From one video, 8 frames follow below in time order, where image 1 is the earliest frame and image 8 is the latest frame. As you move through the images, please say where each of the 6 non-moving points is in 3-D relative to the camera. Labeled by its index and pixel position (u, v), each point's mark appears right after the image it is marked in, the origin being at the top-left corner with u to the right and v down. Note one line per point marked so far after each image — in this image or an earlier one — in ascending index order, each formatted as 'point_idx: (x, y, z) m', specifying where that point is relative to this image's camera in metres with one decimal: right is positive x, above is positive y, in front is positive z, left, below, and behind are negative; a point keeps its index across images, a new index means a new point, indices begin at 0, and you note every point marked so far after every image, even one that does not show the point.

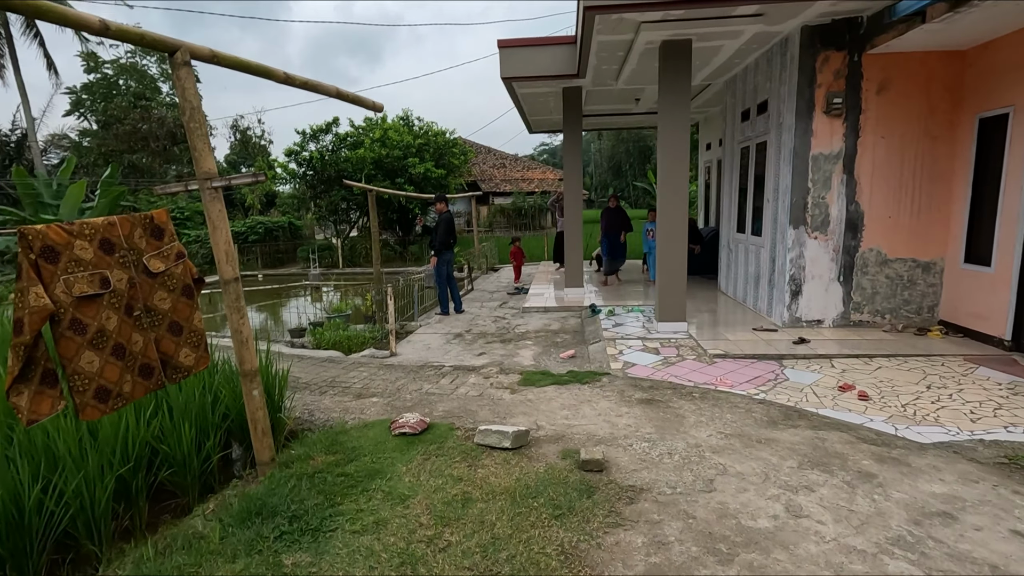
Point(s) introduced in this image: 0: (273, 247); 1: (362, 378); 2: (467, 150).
0: (-7.0, +1.2, +15.6) m
1: (-1.2, -0.7, +4.2) m
2: (-1.3, +4.1, +15.9) m
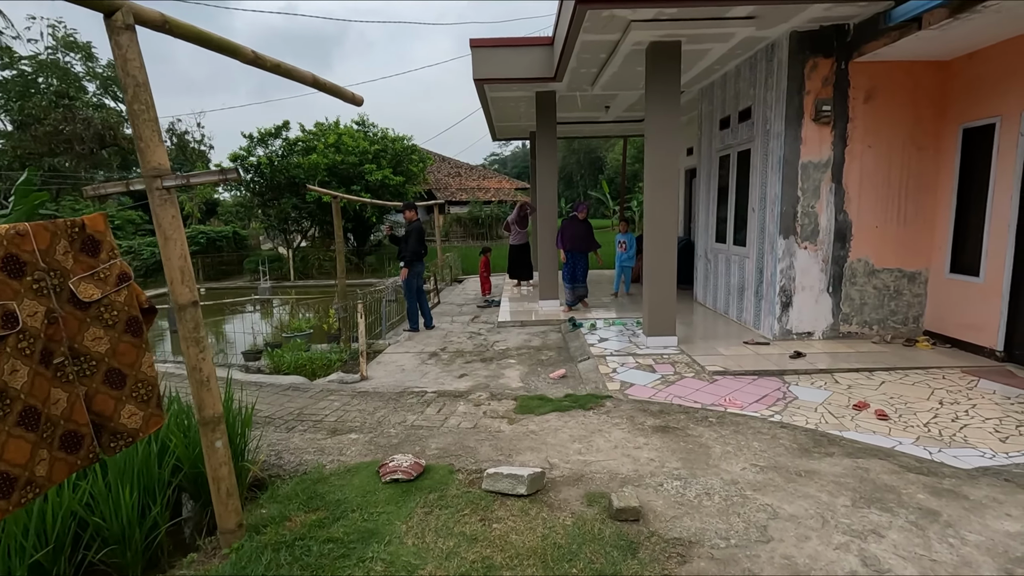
0: (-8.0, +0.8, +14.5) m
1: (-1.2, -0.8, +3.7) m
2: (-2.5, +3.8, +15.4) m
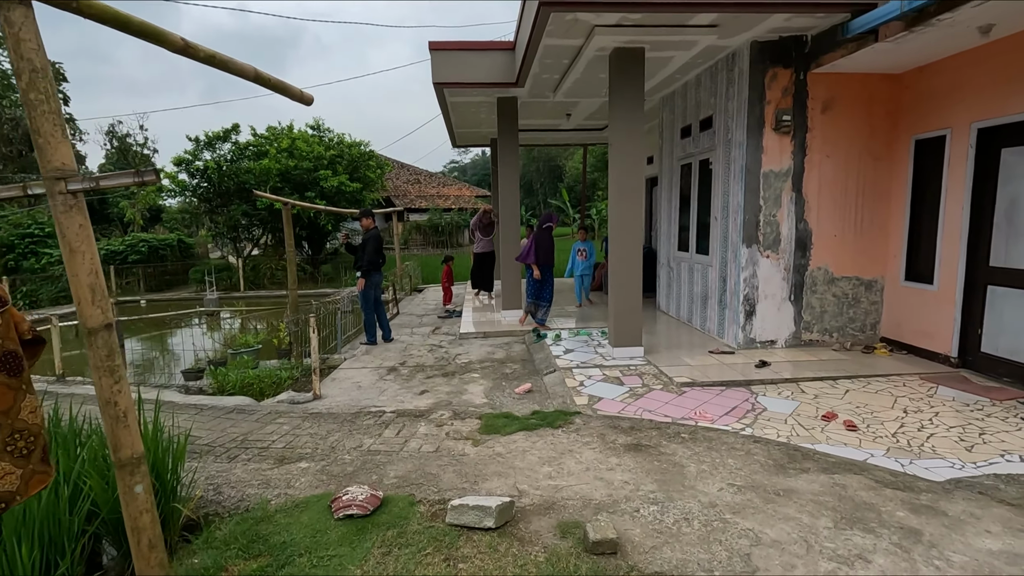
0: (-9.1, +0.5, +13.7) m
1: (-1.5, -0.9, +3.4) m
2: (-3.6, +3.5, +15.0) m
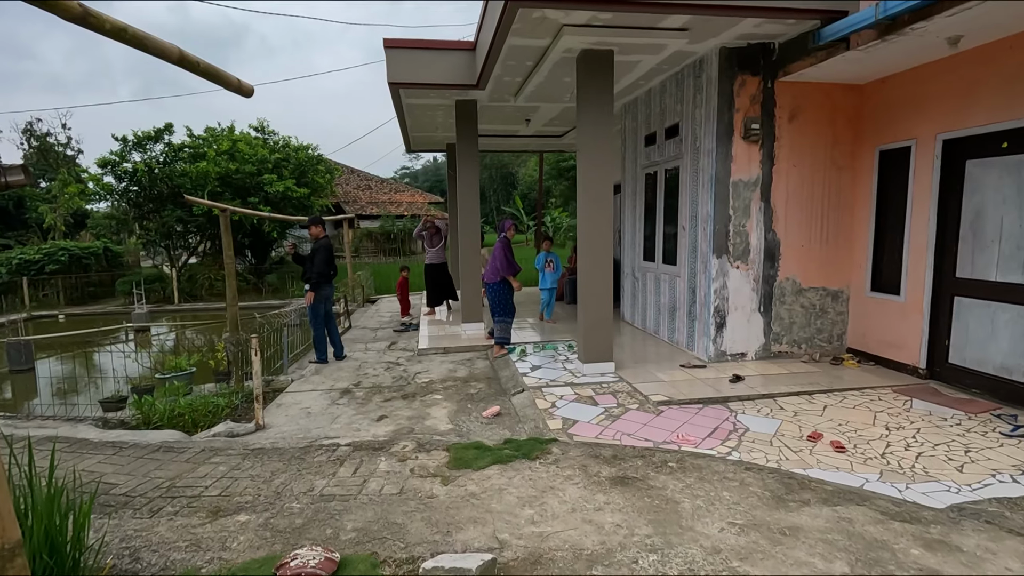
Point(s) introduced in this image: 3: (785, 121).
0: (-10.1, +0.2, +12.6) m
1: (-1.6, -1.0, +2.9) m
2: (-4.8, +3.2, +14.4) m
3: (+2.5, +1.5, +4.9) m
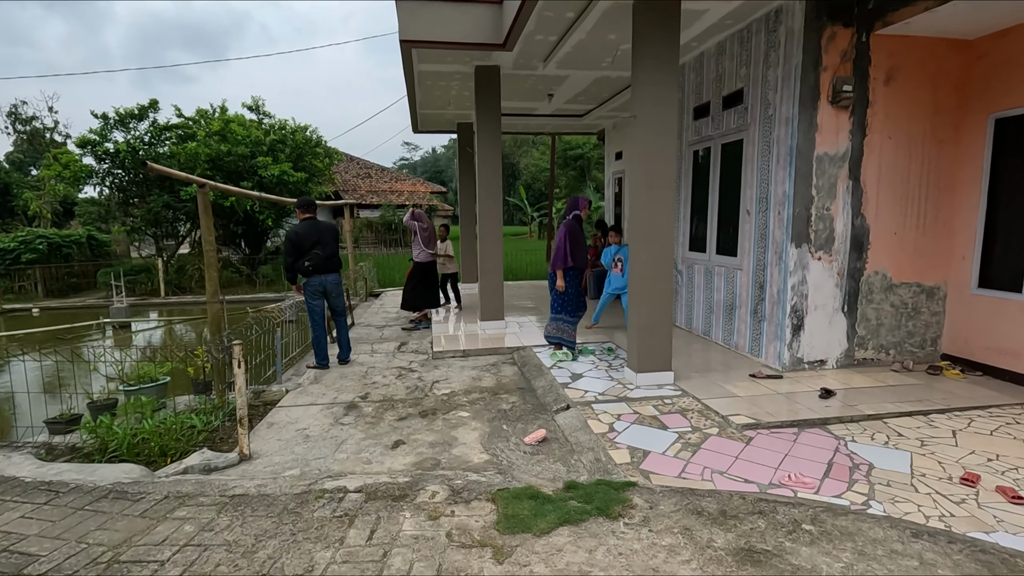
0: (-9.8, +0.4, +11.7) m
1: (-1.3, -1.0, +2.1) m
2: (-4.5, +3.4, +13.5) m
3: (+2.8, +1.6, +4.1) m
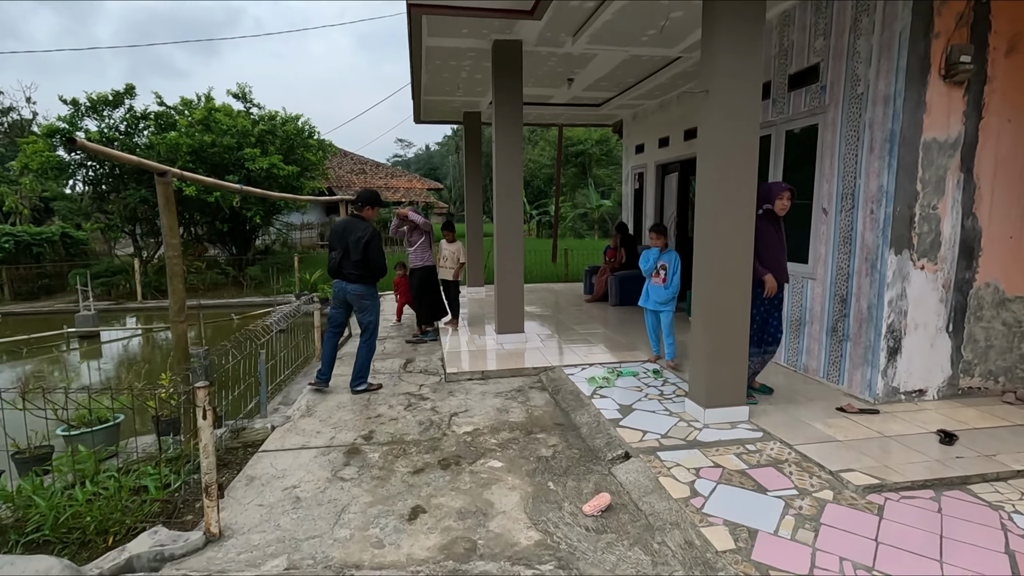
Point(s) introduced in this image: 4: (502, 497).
0: (-9.7, +0.4, +10.8) m
1: (-1.0, -1.1, +1.3) m
2: (-4.4, +3.4, +12.7) m
3: (+3.1, +1.5, +3.4) m
4: (-0.1, -1.0, +2.7) m
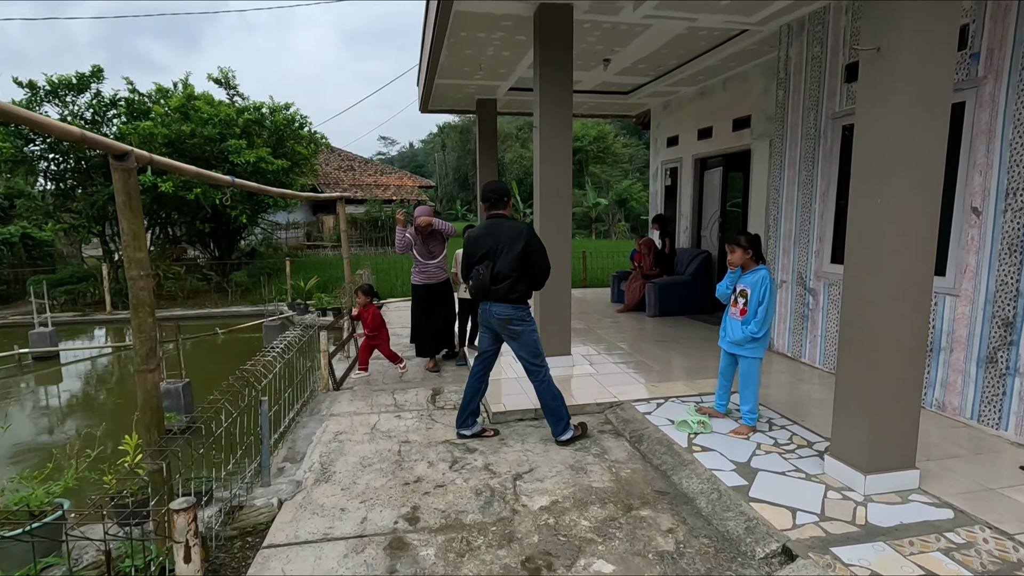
0: (-9.5, +0.2, +9.6) m
1: (-0.5, -1.2, +0.4) m
2: (-4.2, +3.3, +11.6) m
3: (+3.5, +1.4, +2.6) m
4: (+0.4, -1.2, +1.8) m
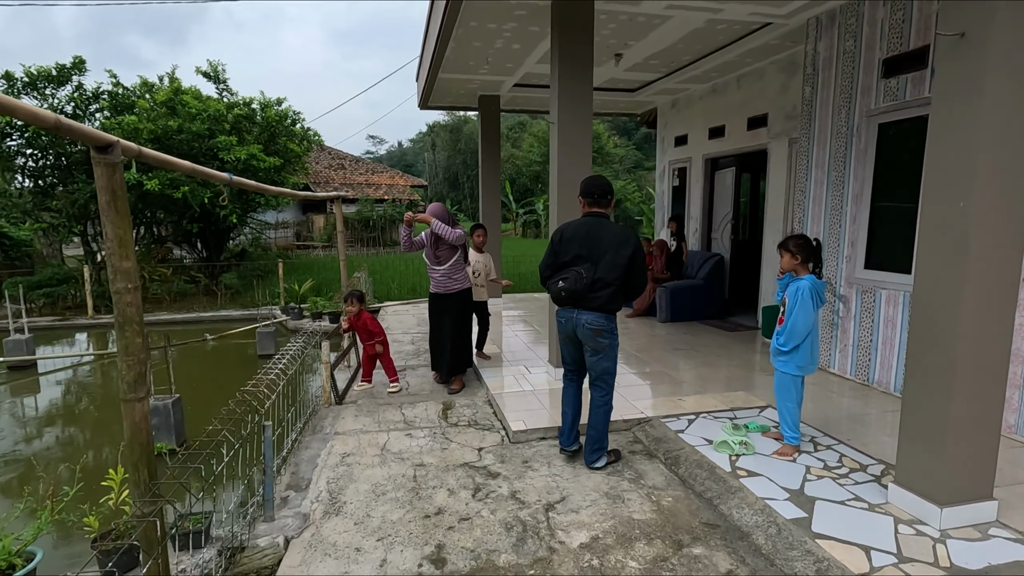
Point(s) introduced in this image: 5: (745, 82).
0: (-9.4, +0.2, +9.2) m
1: (-0.3, -1.3, +0.2) m
2: (-4.2, +3.2, +11.3) m
3: (+3.7, +1.3, +2.4) m
4: (+0.6, -1.2, +1.5) m
5: (+2.7, +2.4, +6.2) m
